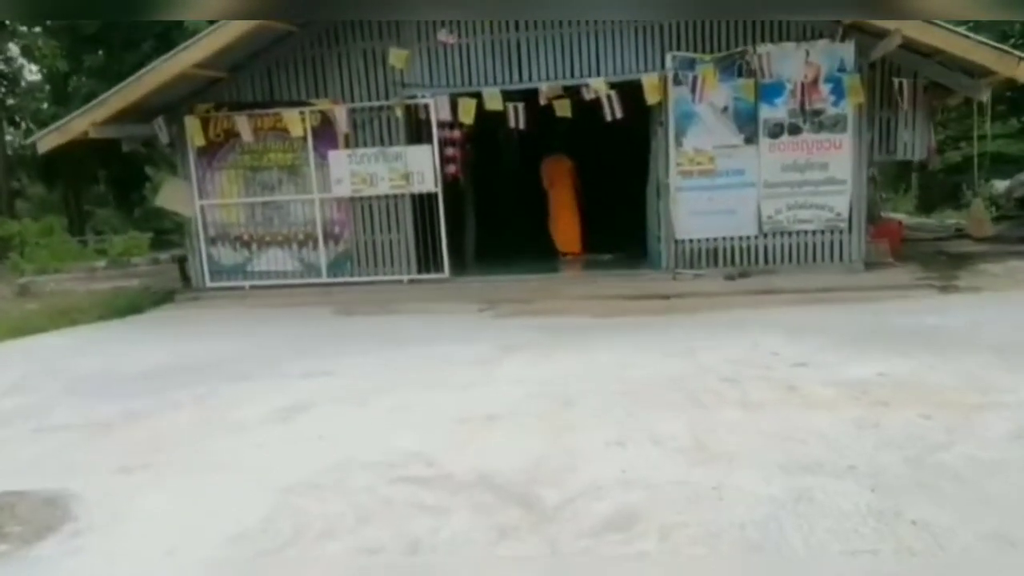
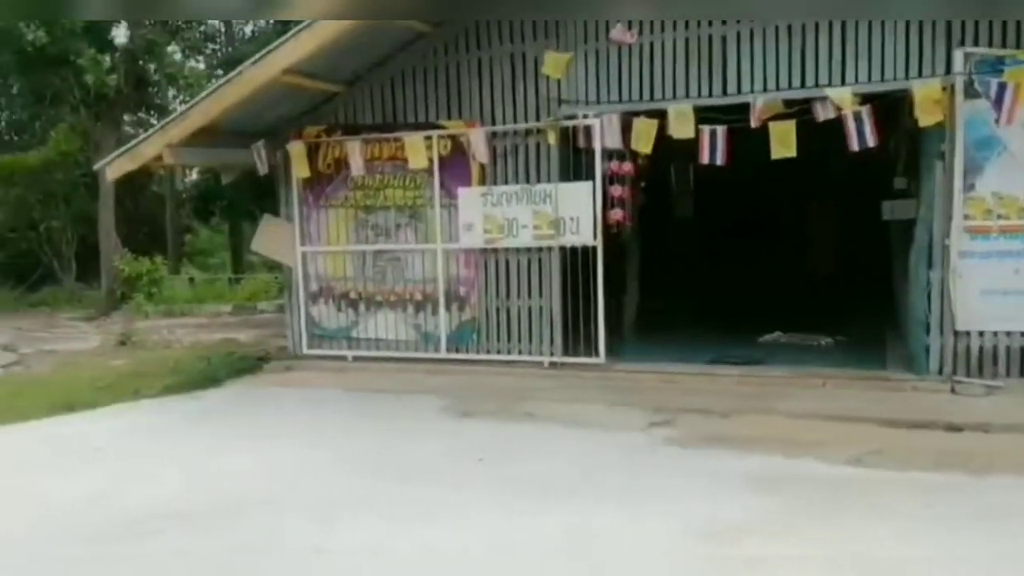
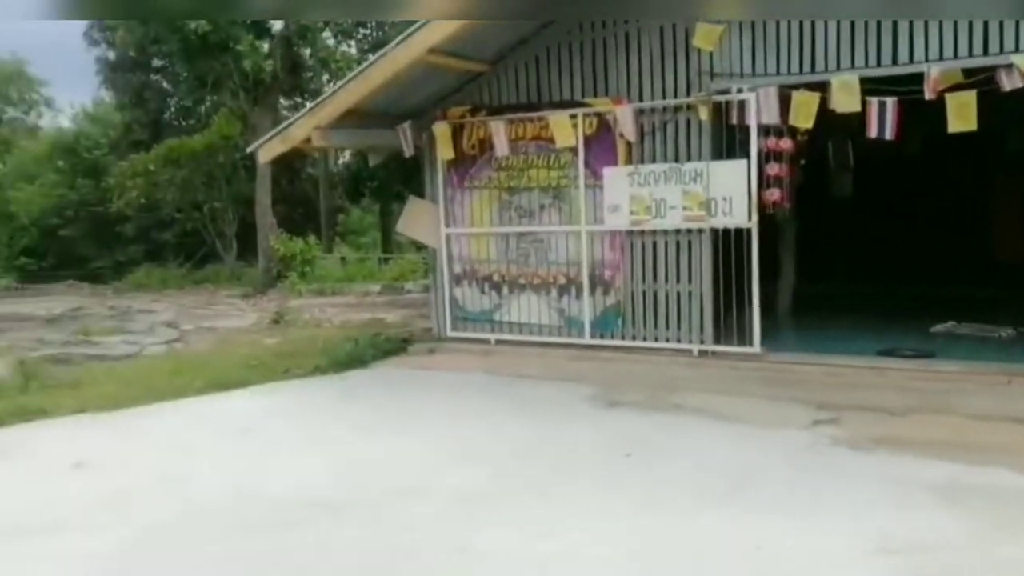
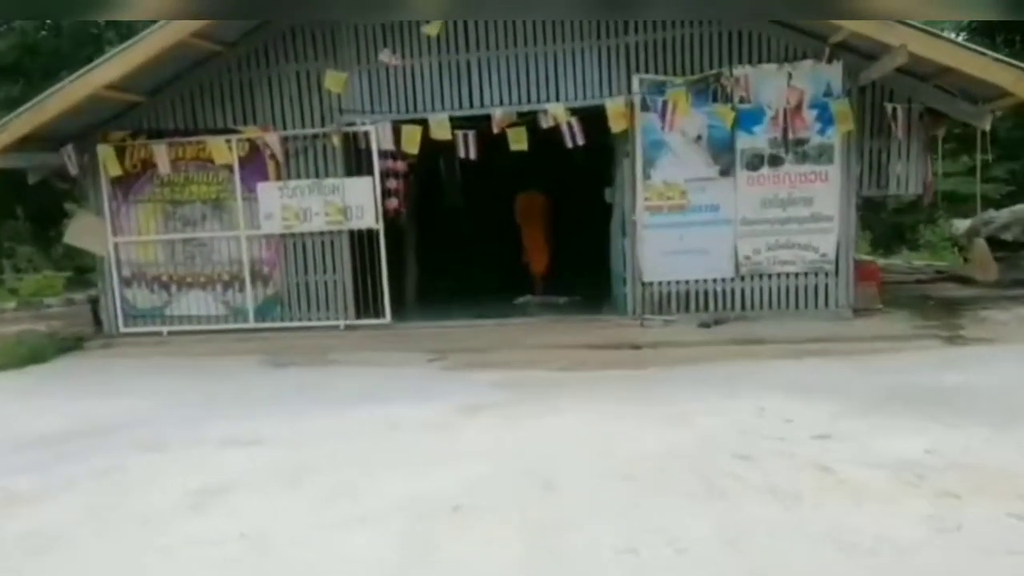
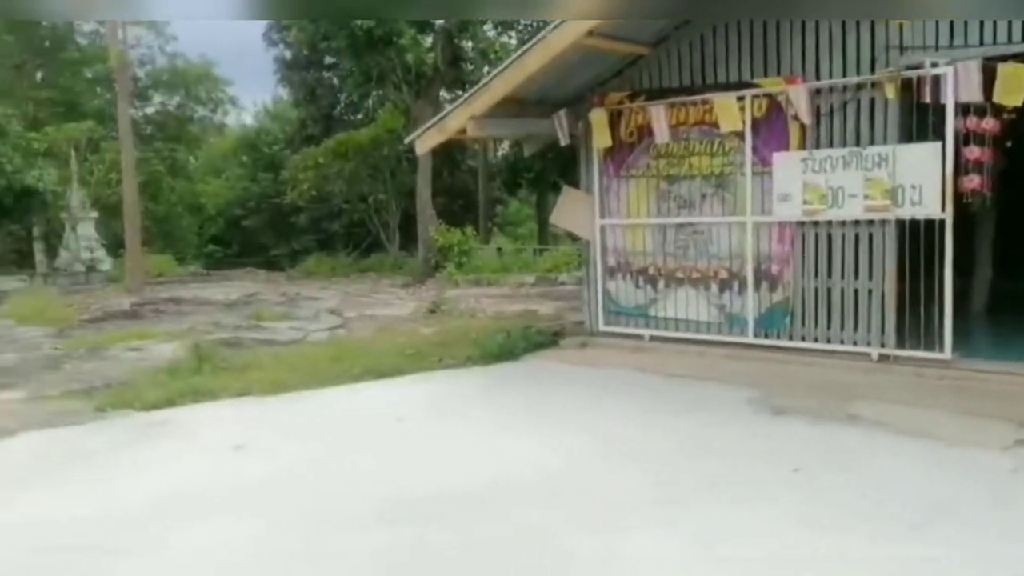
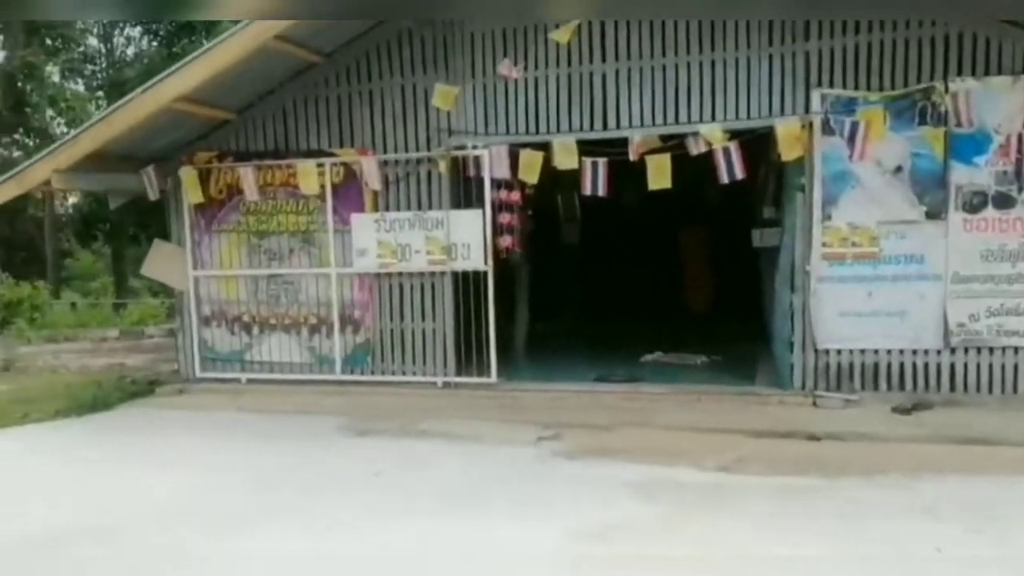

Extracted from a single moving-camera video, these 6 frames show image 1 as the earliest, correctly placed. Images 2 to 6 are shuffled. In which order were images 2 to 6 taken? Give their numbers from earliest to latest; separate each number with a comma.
4, 6, 2, 3, 5
